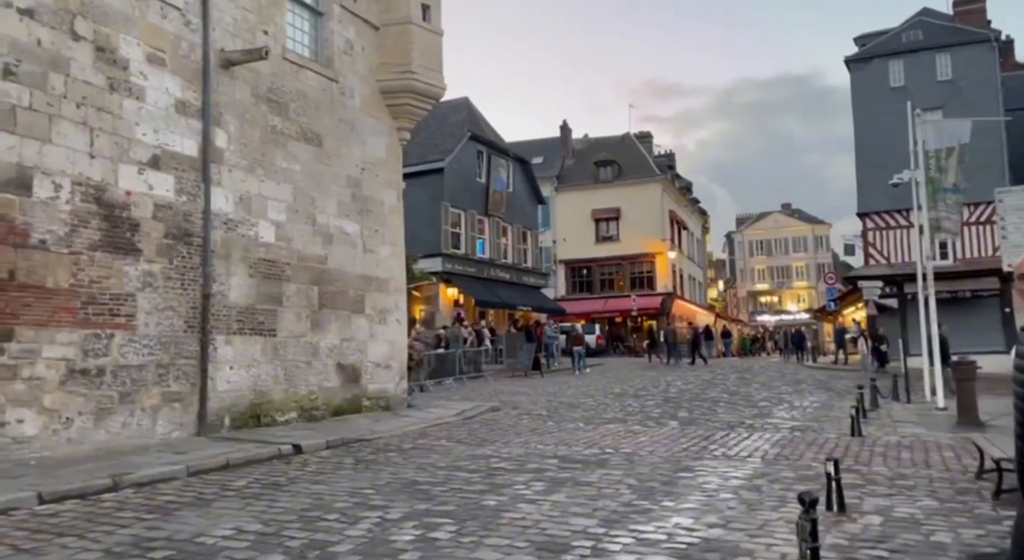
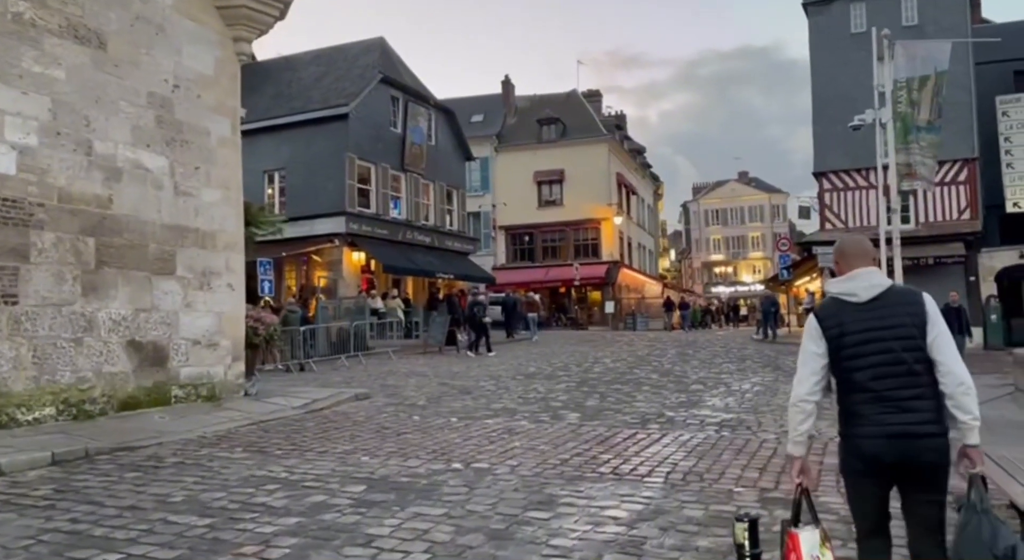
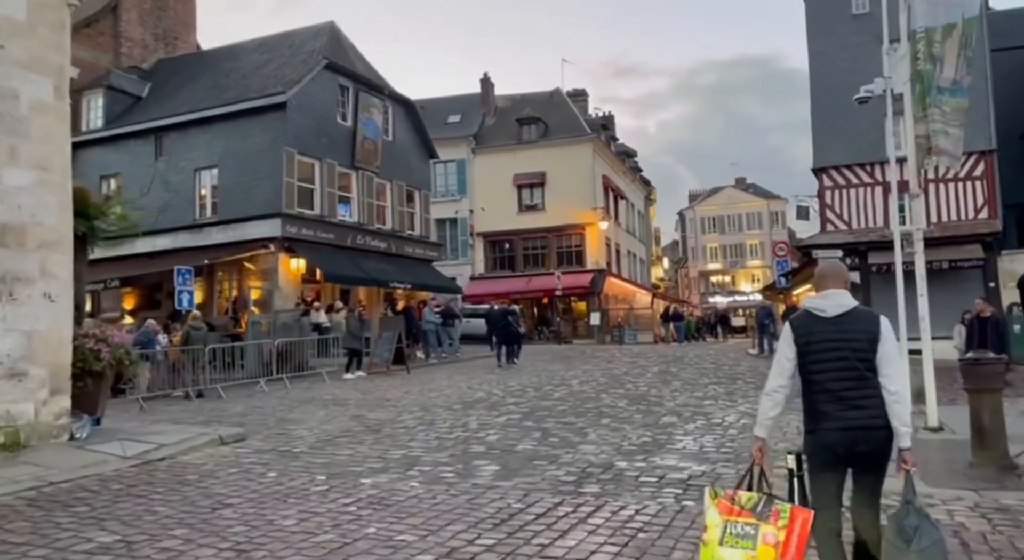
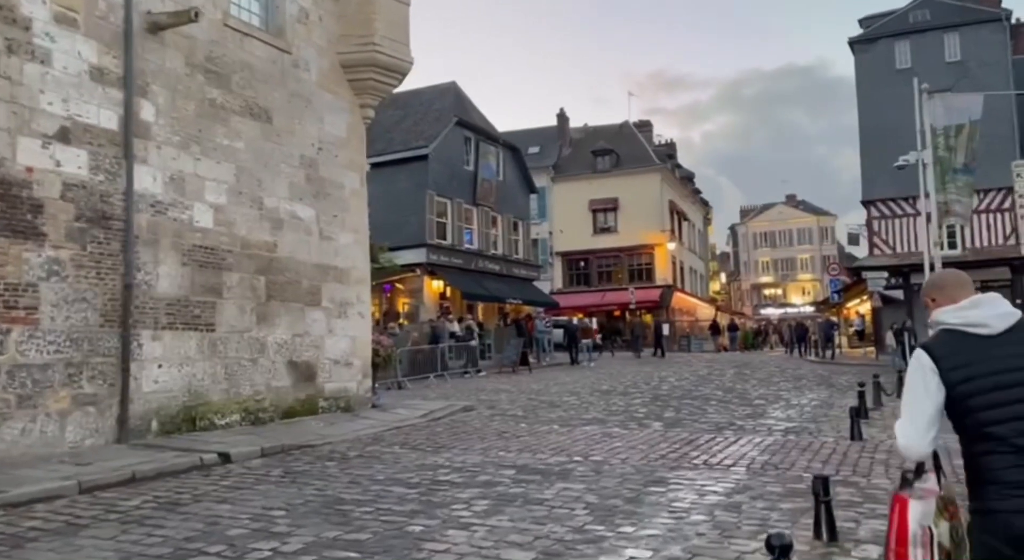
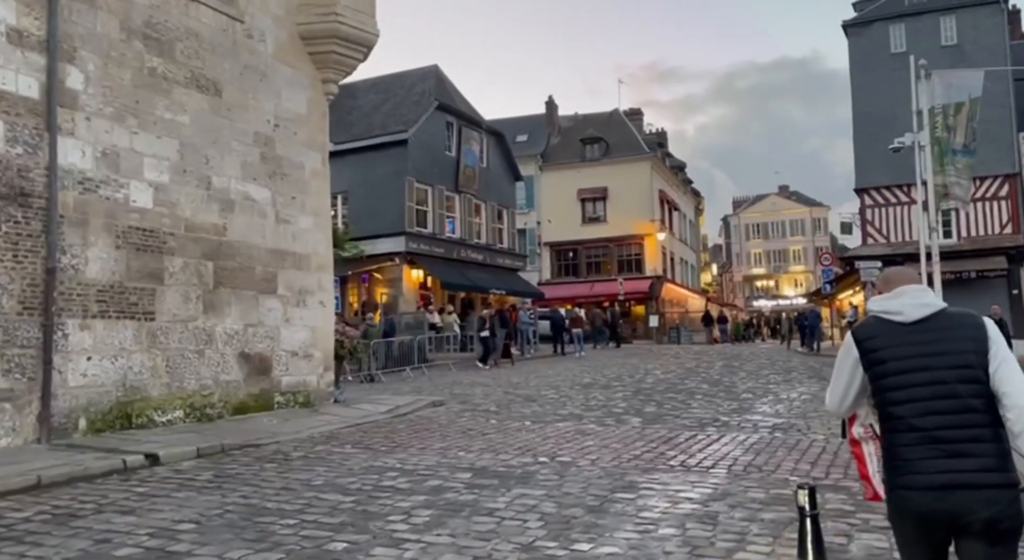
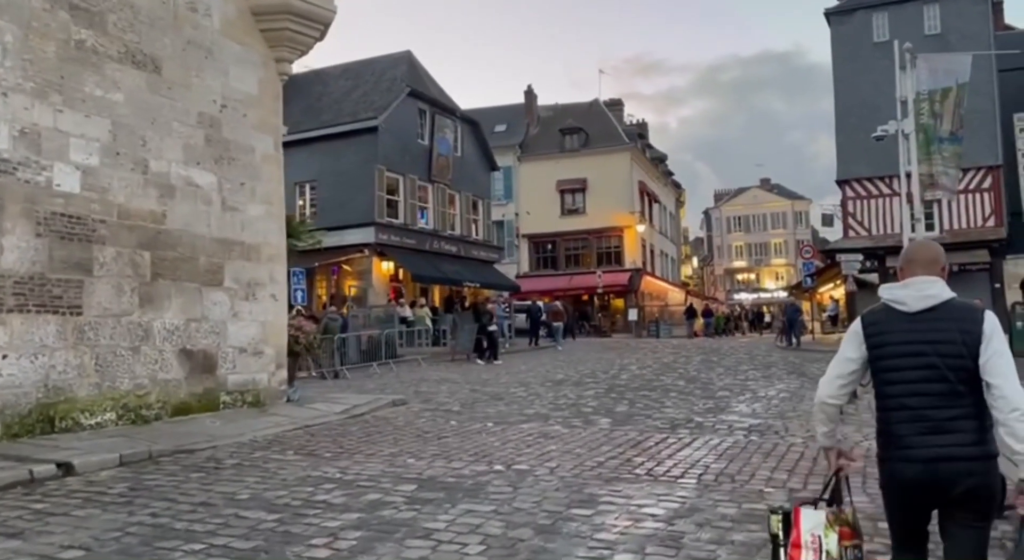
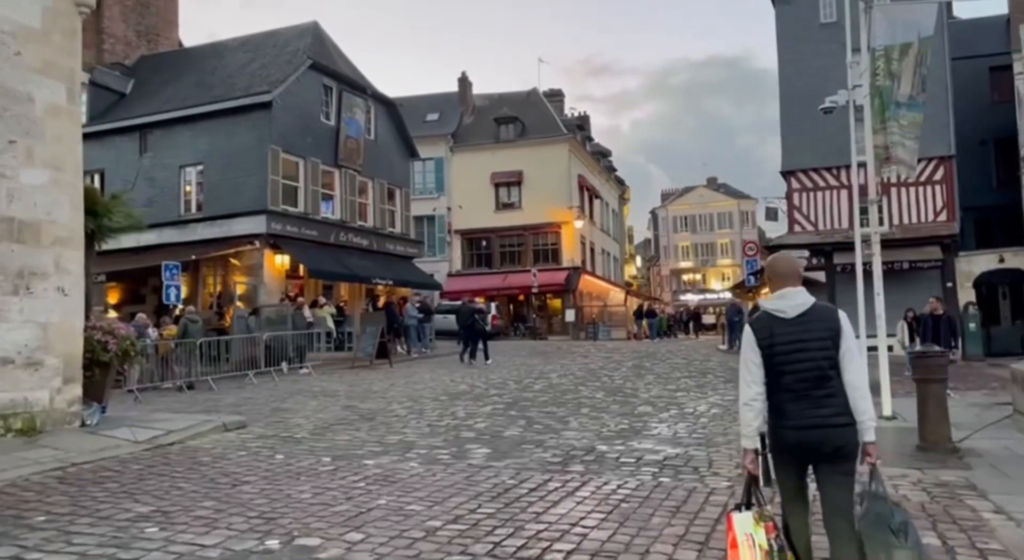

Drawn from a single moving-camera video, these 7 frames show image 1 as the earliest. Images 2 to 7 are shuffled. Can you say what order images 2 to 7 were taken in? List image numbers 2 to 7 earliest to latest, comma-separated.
4, 5, 6, 2, 7, 3
